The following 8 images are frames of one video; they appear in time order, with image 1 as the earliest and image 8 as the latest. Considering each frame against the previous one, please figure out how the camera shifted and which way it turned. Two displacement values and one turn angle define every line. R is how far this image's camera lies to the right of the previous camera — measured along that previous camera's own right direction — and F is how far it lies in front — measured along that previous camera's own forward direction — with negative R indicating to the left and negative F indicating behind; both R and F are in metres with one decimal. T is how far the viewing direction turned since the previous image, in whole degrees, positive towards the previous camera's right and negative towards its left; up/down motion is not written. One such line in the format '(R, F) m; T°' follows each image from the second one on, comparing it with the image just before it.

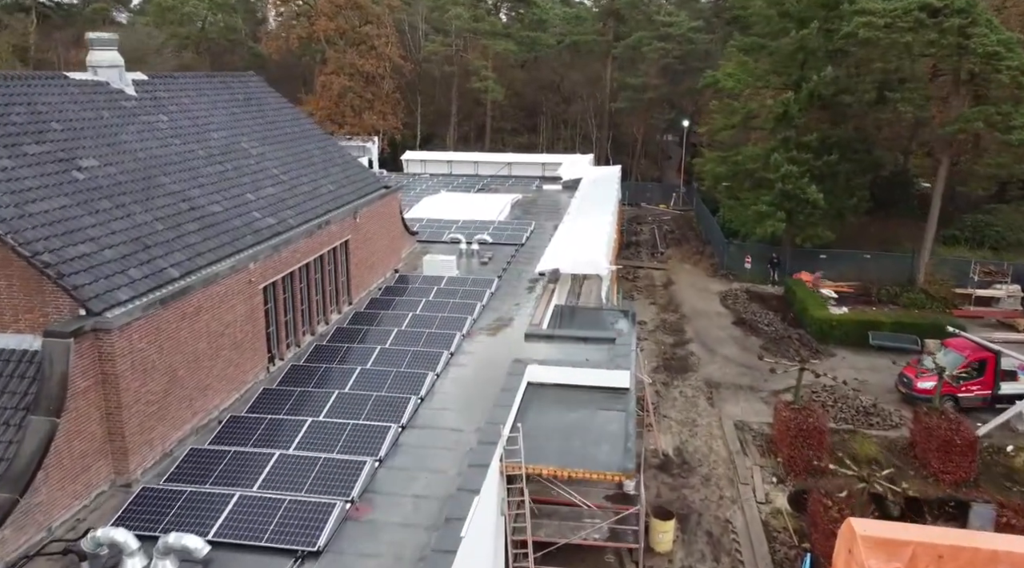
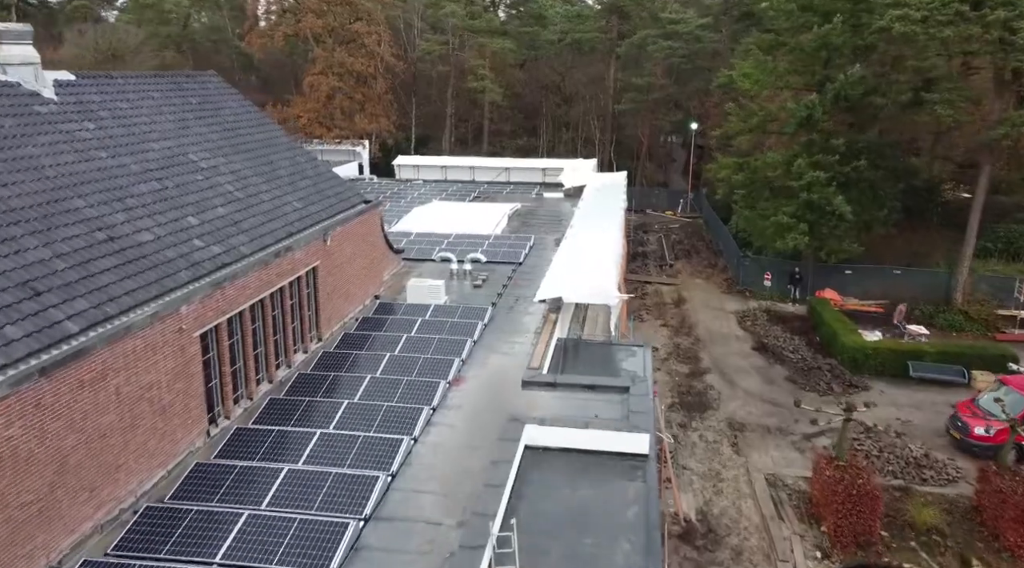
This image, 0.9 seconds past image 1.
(+0.1, +3.2) m; 0°
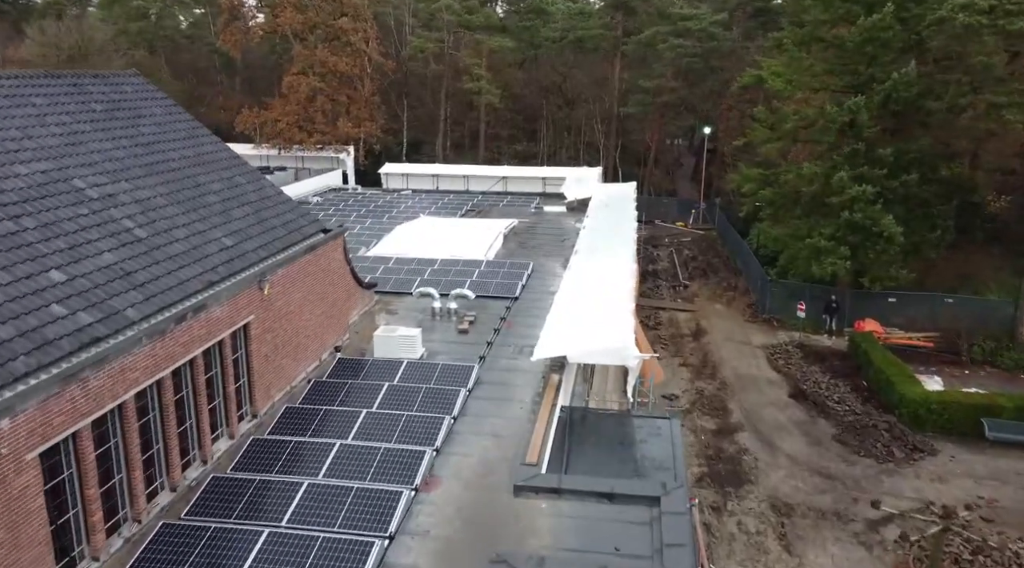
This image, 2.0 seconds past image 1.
(+0.2, +4.5) m; 0°
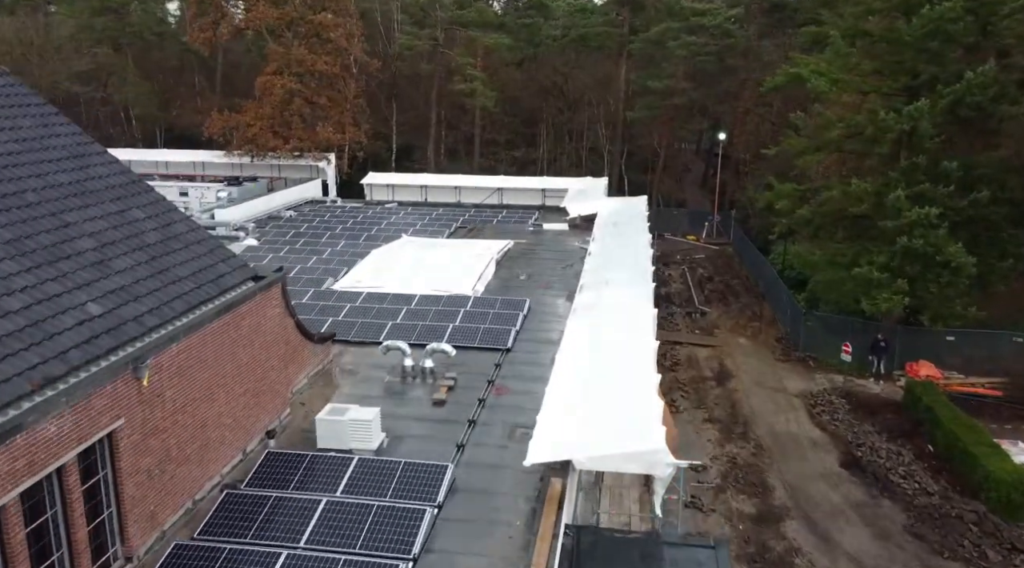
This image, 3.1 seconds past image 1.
(+0.2, +4.6) m; 0°
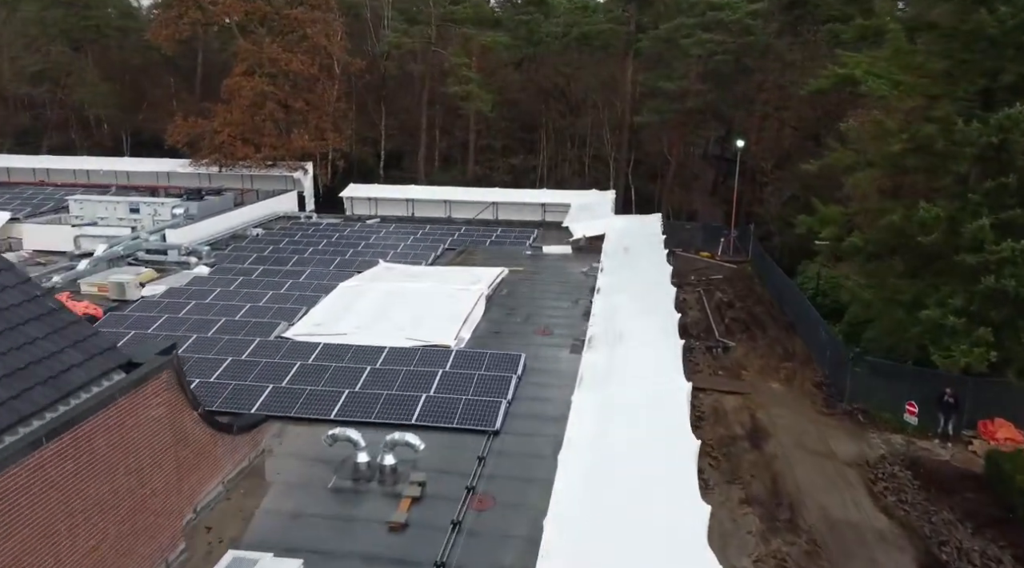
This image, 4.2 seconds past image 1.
(+0.2, +4.5) m; 0°
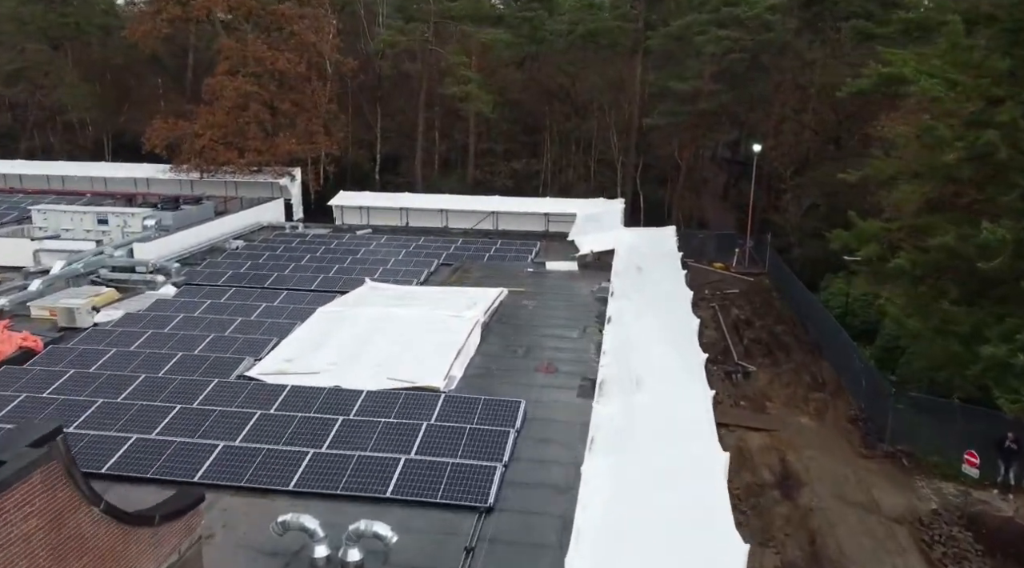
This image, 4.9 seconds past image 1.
(+0.1, +2.7) m; 0°
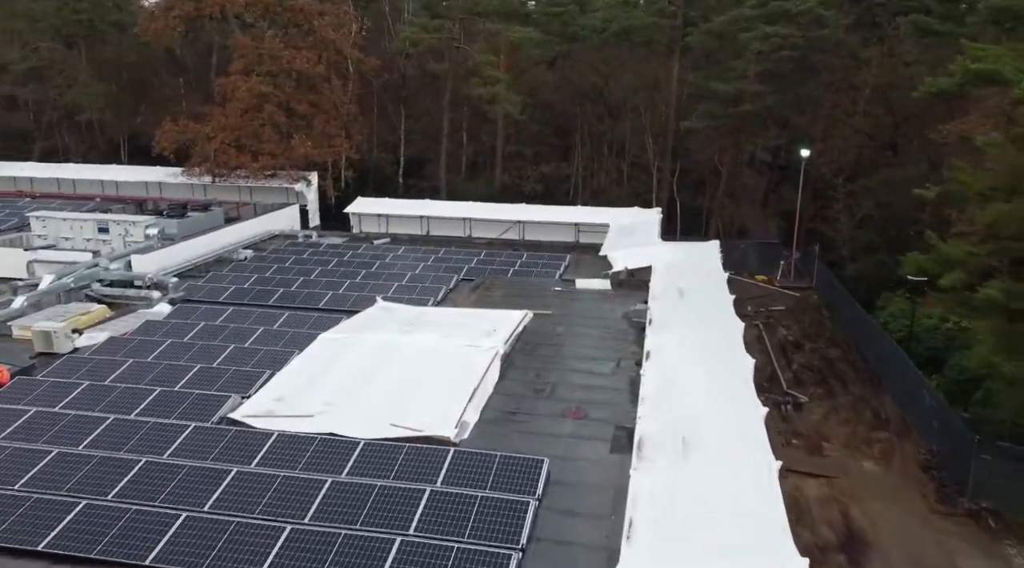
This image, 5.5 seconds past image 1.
(+0.1, +2.5) m; -2°
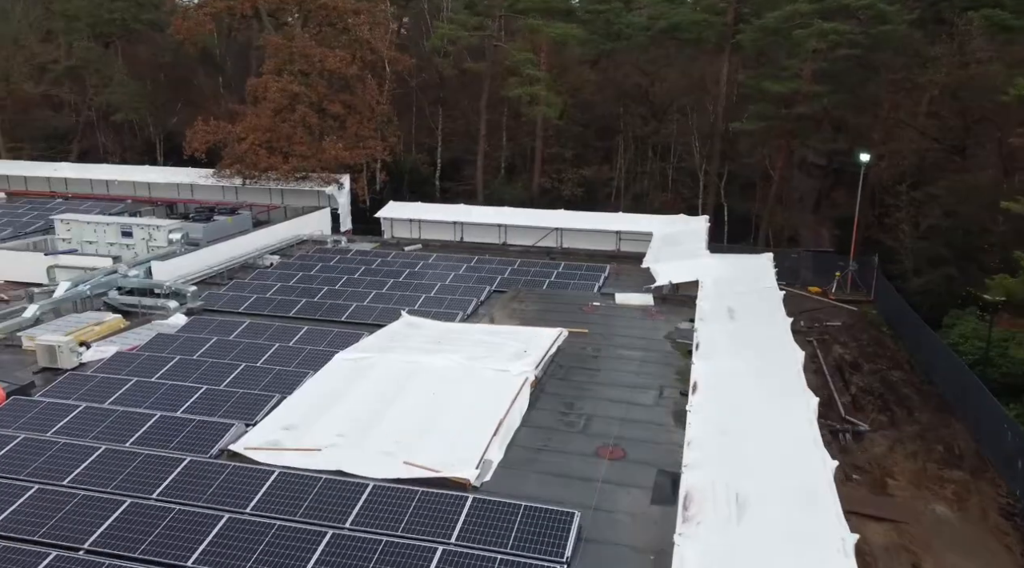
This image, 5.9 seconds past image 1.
(+0.2, +1.6) m; -3°
